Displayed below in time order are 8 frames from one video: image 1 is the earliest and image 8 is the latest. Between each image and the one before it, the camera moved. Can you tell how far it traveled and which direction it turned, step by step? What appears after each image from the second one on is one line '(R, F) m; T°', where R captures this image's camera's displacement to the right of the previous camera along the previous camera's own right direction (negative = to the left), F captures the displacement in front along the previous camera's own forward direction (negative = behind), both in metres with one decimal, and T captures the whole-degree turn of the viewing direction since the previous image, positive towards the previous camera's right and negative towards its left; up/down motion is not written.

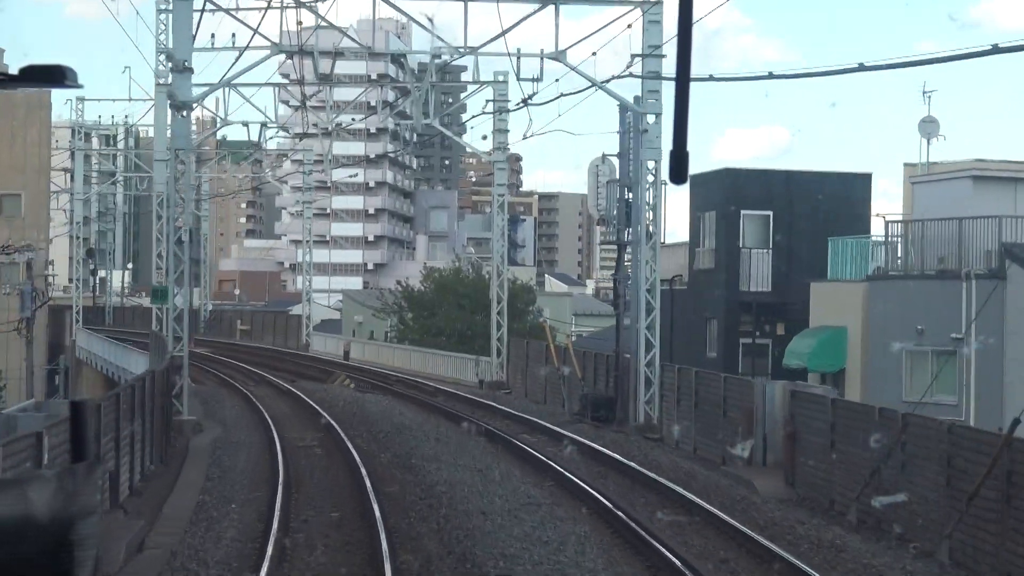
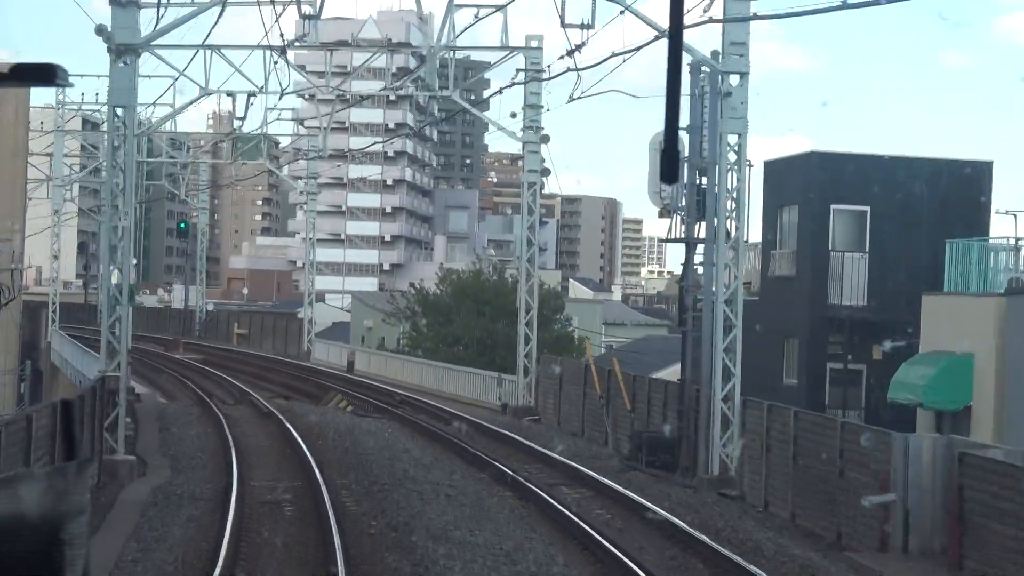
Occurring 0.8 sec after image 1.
(-0.1, +3.4) m; 0°
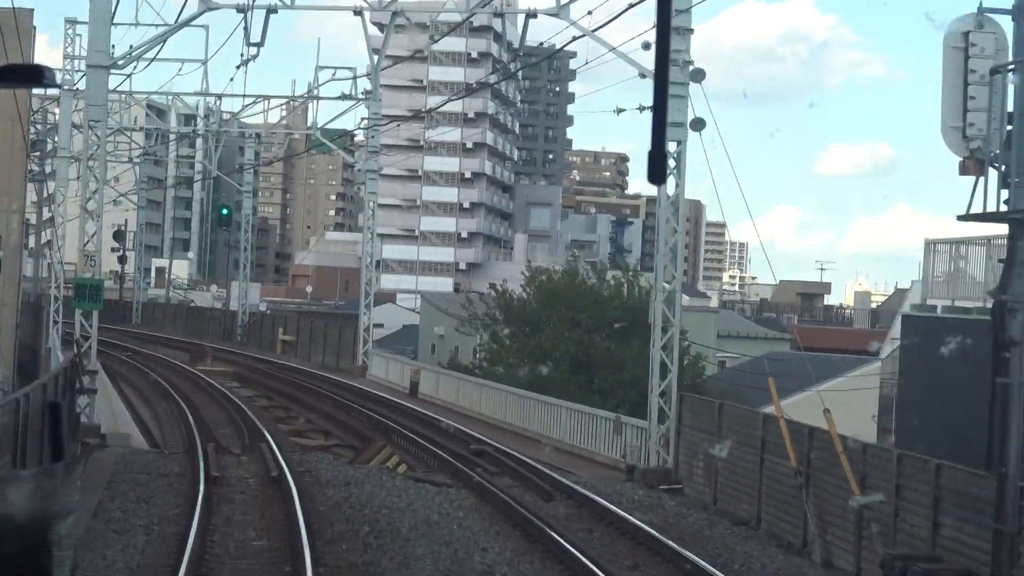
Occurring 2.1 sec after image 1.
(-0.3, +5.5) m; -2°
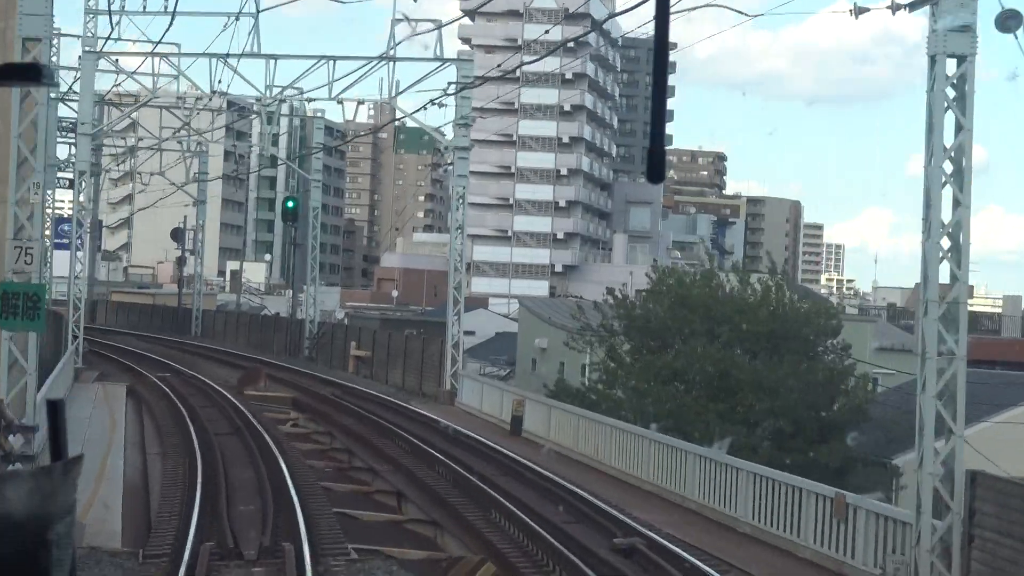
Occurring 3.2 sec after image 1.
(-0.3, +4.6) m; -2°
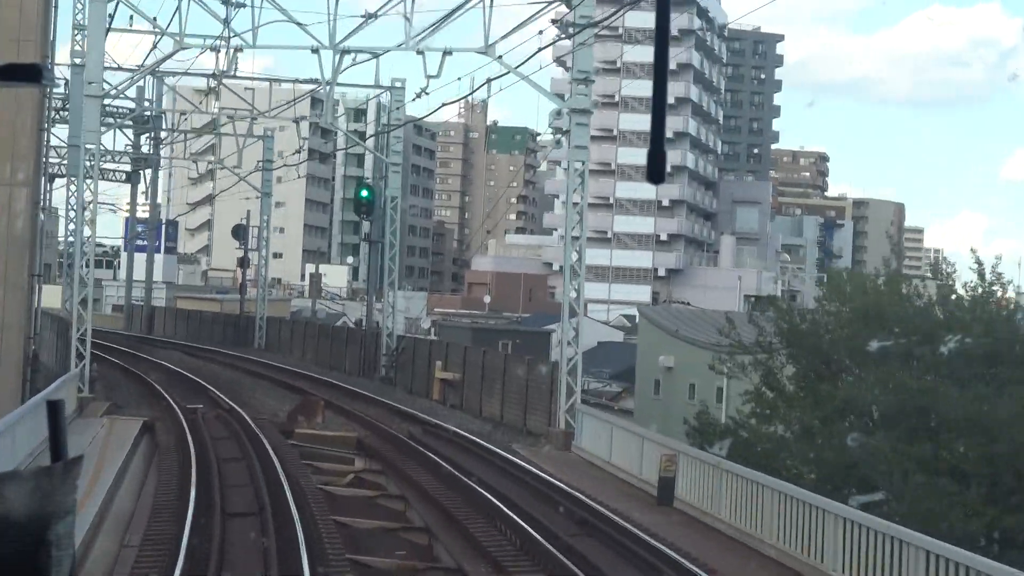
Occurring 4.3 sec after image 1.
(-0.3, +4.5) m; -2°
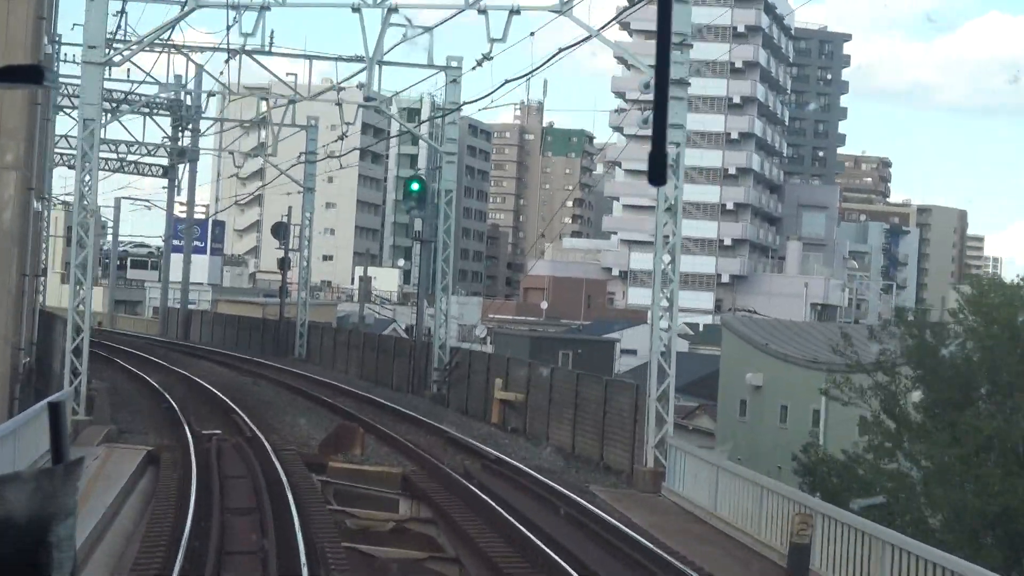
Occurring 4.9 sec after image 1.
(-0.1, +2.5) m; -1°
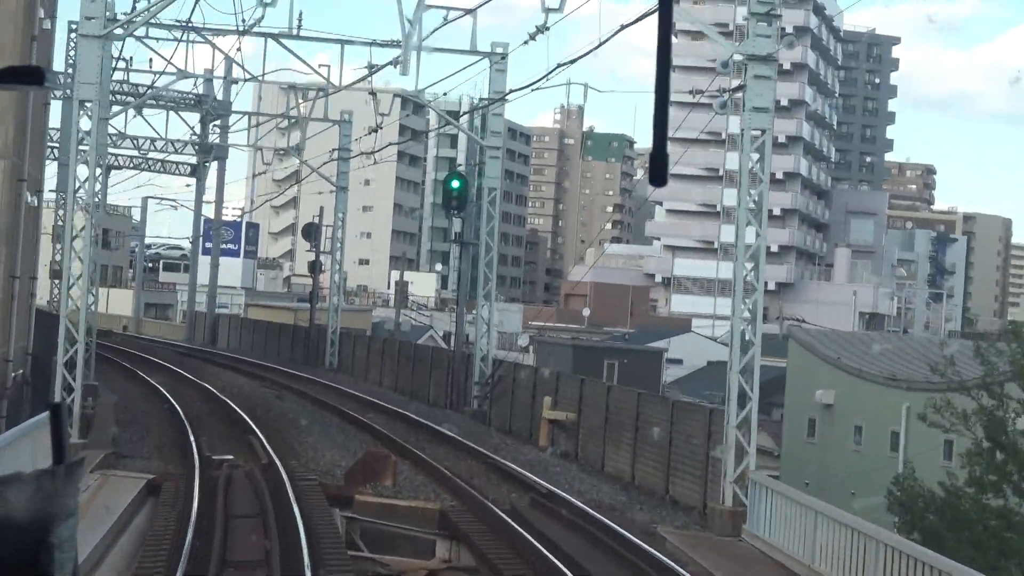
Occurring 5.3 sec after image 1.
(-0.1, +1.6) m; -1°
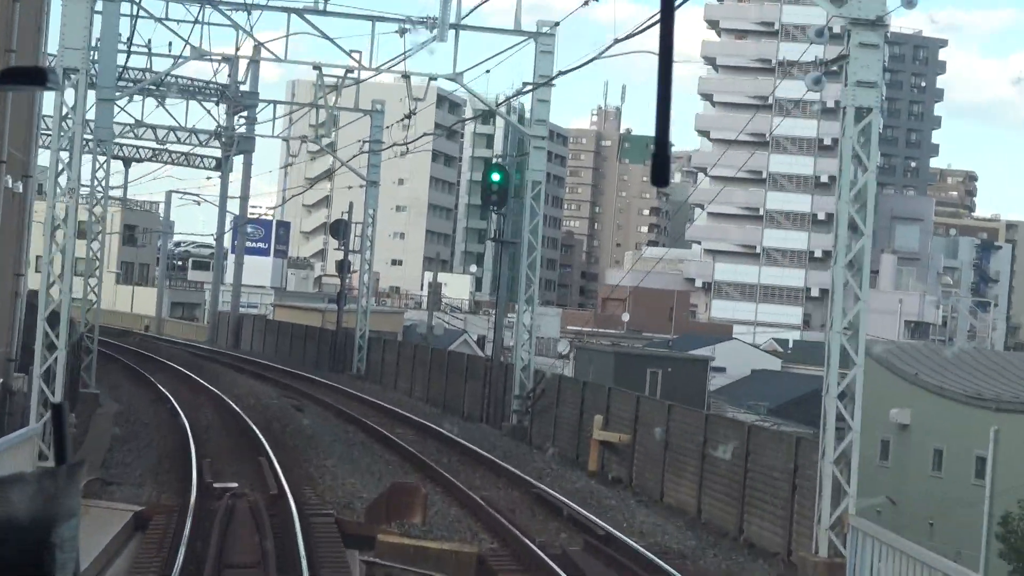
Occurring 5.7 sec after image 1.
(-0.1, +1.6) m; -1°
